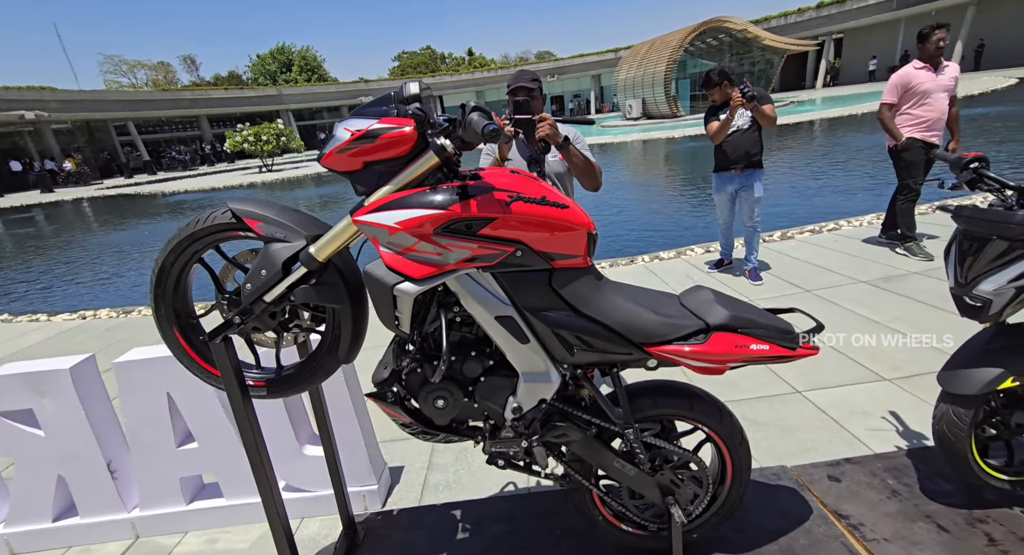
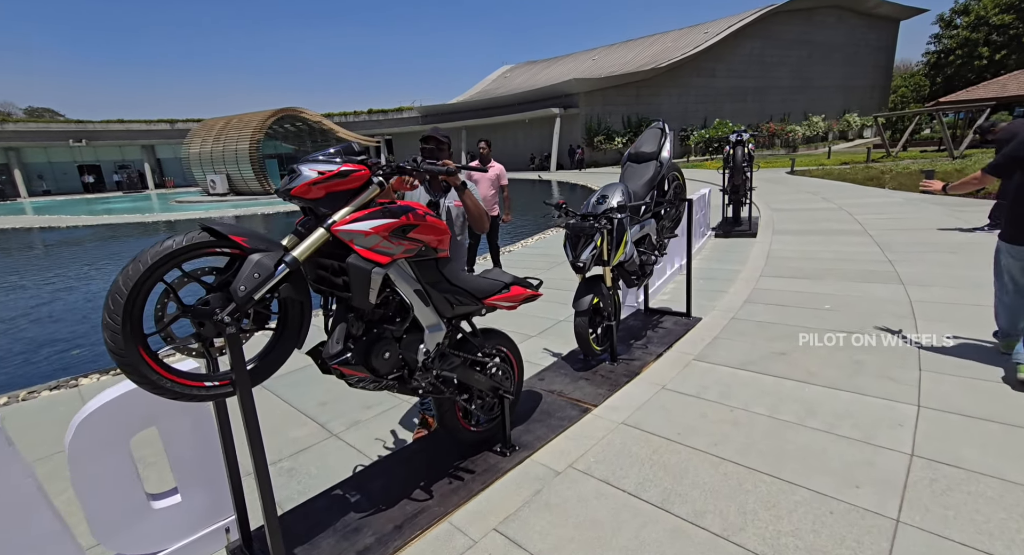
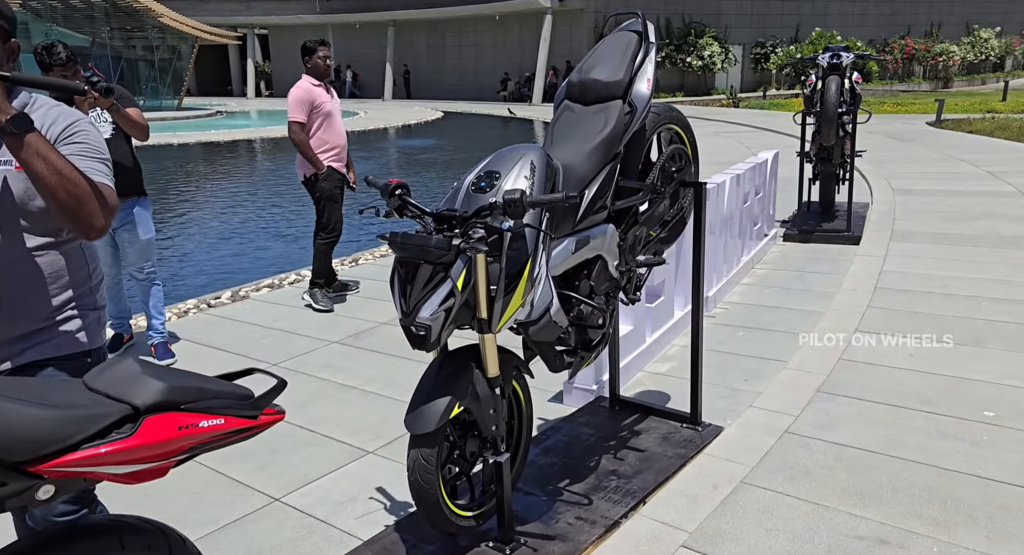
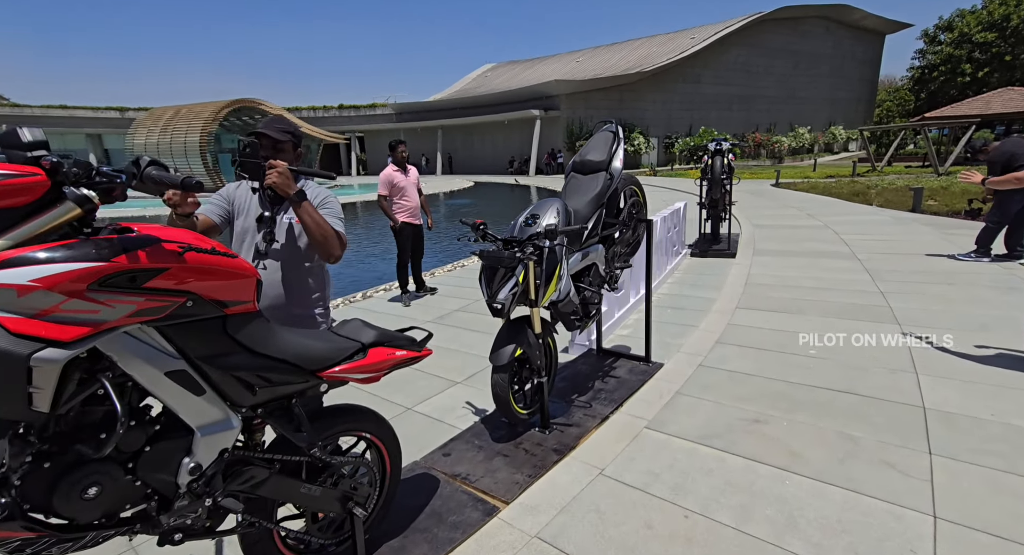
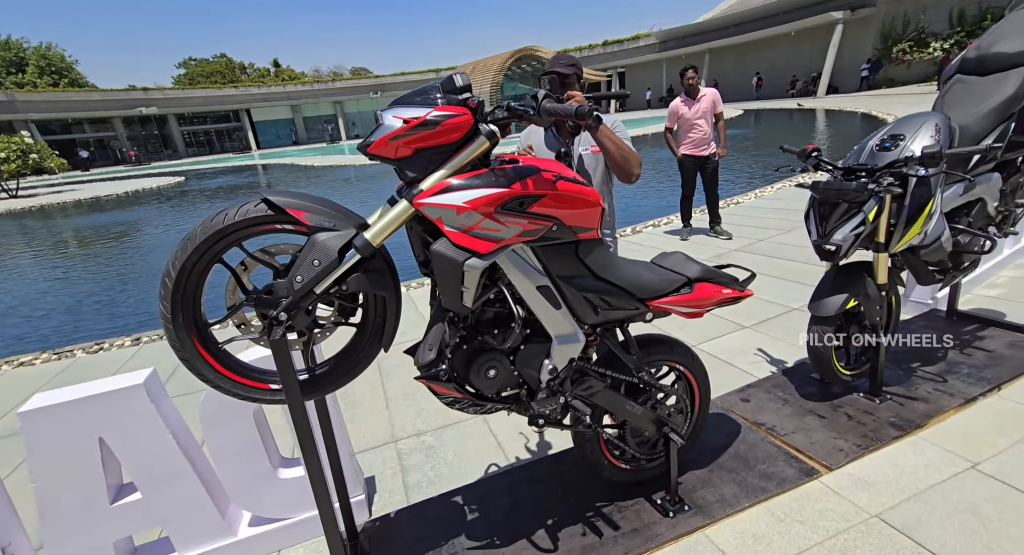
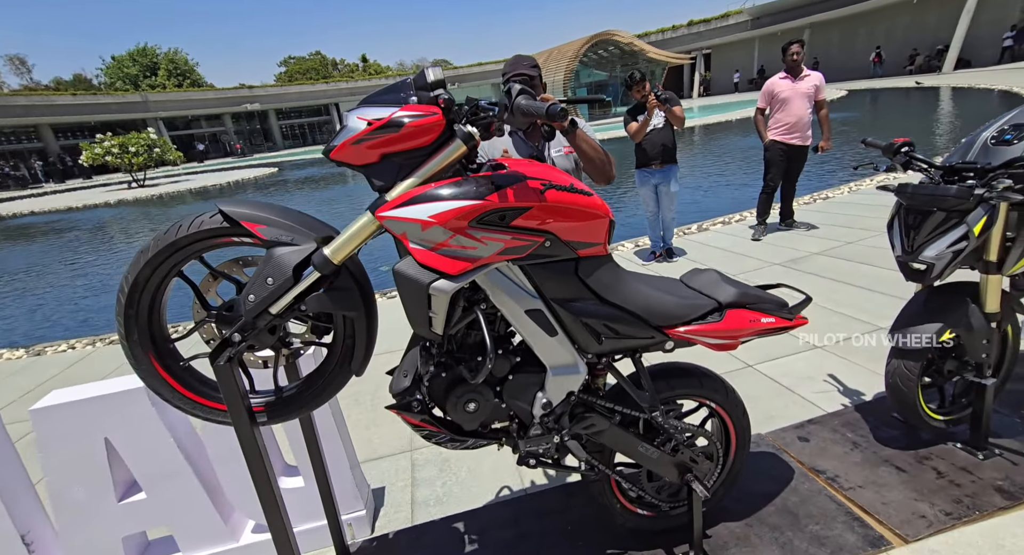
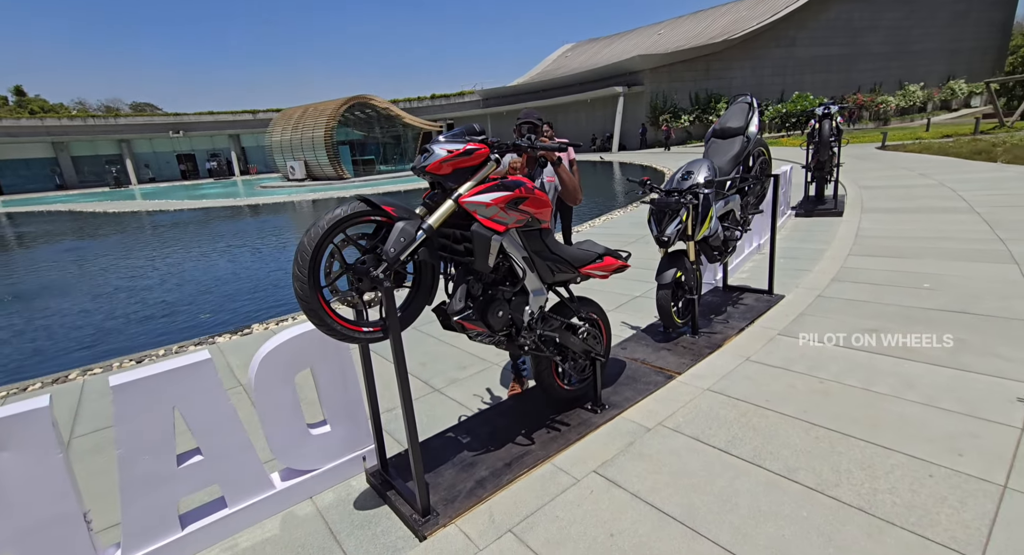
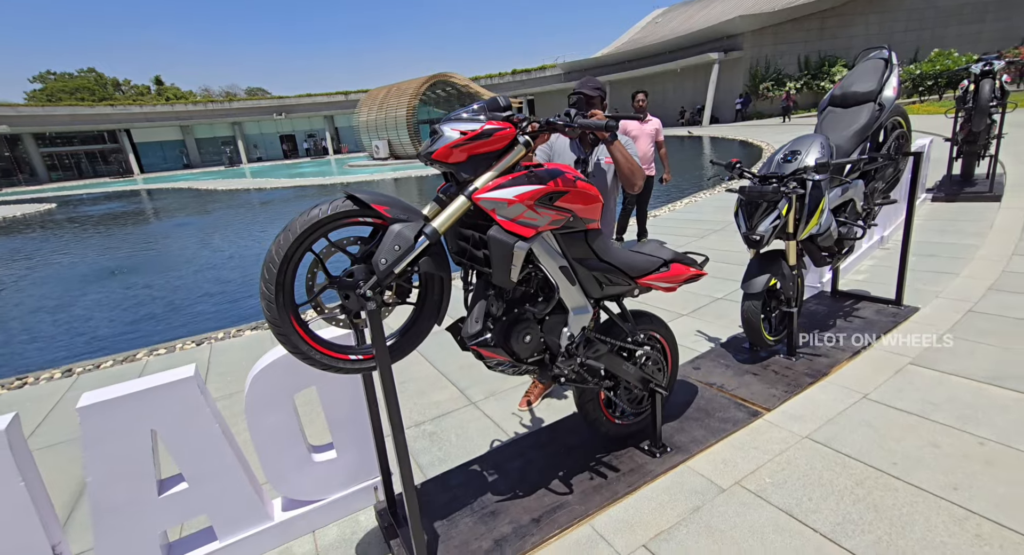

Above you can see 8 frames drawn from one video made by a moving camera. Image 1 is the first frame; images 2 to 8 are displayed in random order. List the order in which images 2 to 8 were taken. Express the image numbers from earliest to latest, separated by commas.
6, 5, 8, 7, 2, 4, 3
